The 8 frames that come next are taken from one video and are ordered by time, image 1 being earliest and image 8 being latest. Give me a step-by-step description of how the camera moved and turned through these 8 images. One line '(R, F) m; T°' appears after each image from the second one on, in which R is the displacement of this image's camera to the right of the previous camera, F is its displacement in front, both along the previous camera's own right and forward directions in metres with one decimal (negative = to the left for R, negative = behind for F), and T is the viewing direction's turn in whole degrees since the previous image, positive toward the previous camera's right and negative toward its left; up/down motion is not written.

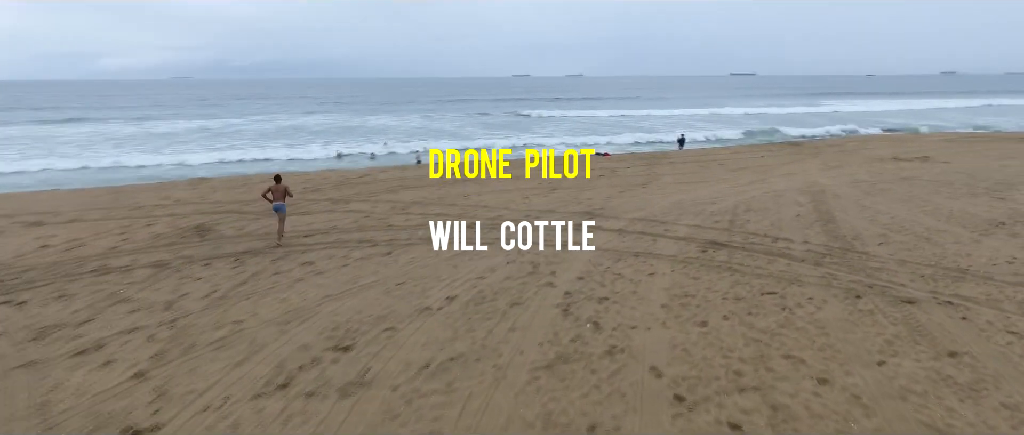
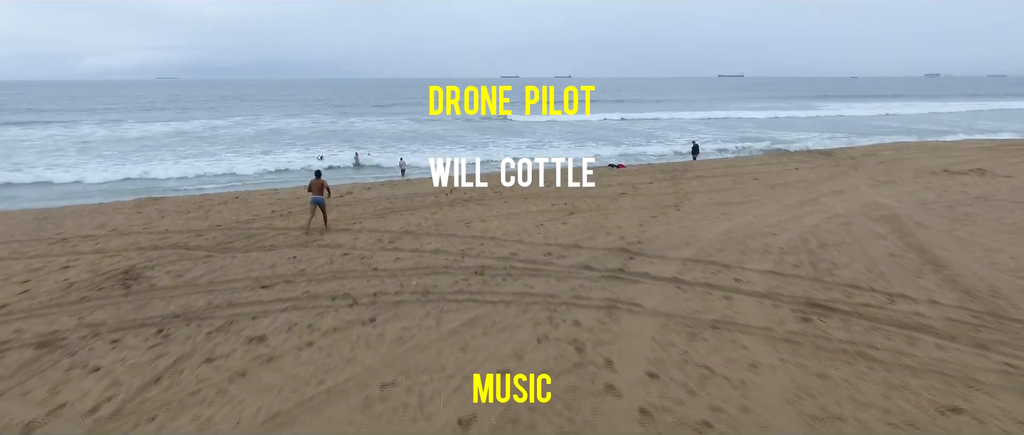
(-0.4, +2.1) m; +1°
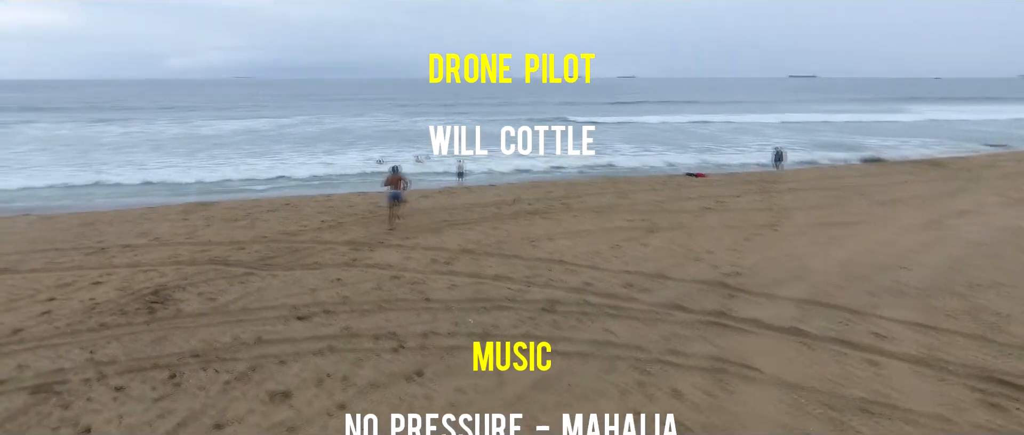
(-0.2, +1.2) m; -5°
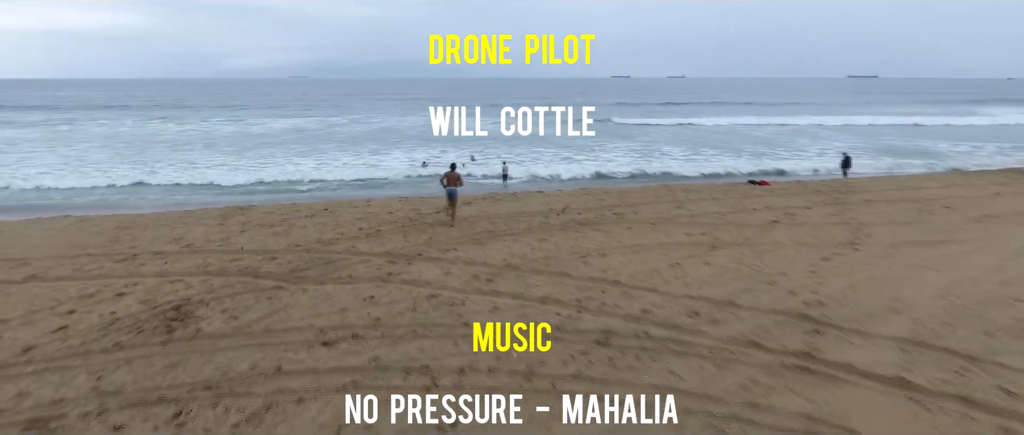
(-0.1, +0.7) m; -4°
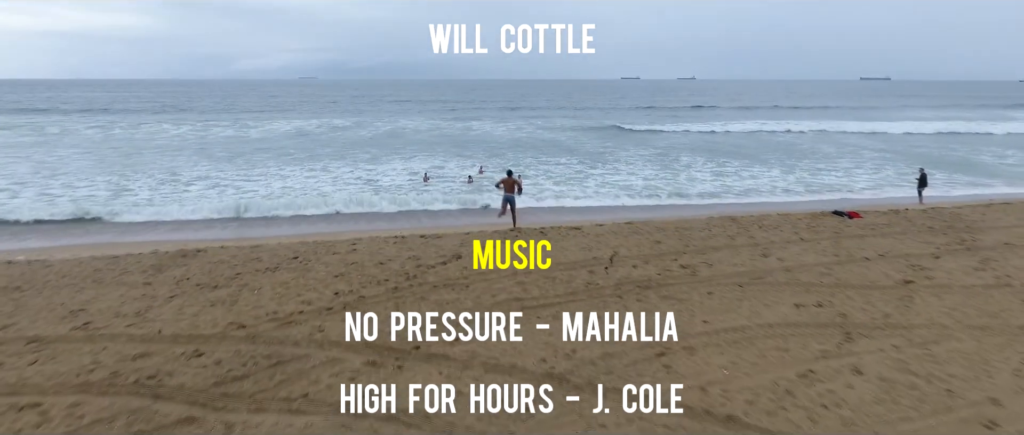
(-0.3, +2.7) m; -1°
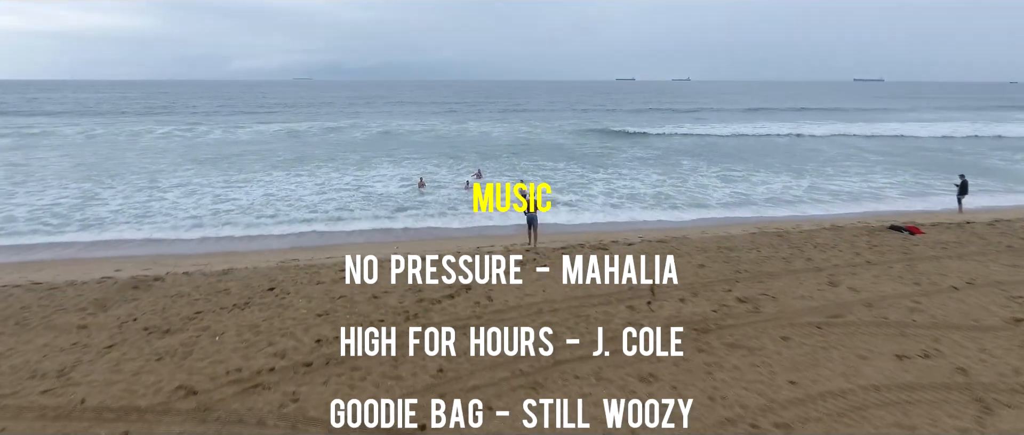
(-0.3, +1.4) m; +1°
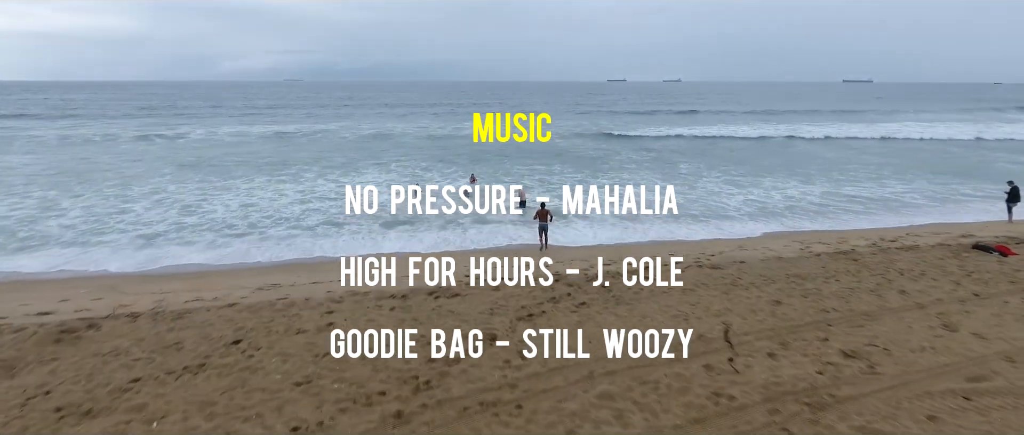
(-0.4, +1.5) m; +1°
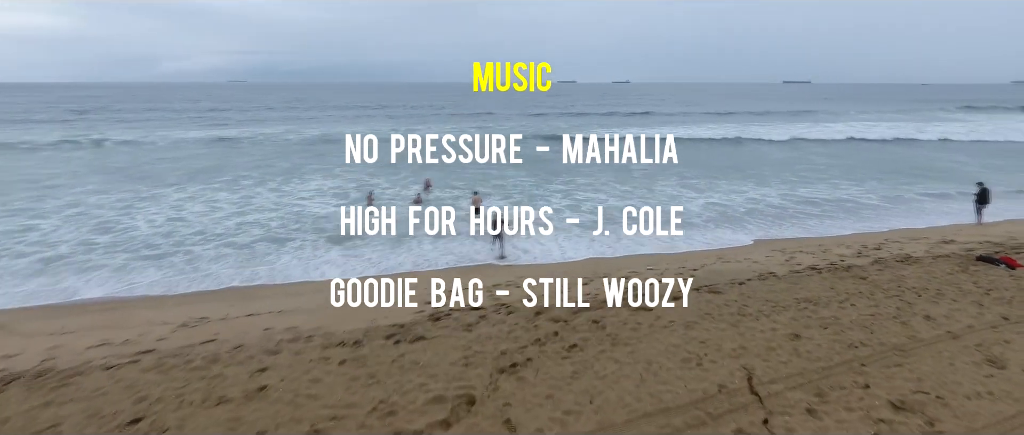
(-0.2, +1.1) m; +4°
